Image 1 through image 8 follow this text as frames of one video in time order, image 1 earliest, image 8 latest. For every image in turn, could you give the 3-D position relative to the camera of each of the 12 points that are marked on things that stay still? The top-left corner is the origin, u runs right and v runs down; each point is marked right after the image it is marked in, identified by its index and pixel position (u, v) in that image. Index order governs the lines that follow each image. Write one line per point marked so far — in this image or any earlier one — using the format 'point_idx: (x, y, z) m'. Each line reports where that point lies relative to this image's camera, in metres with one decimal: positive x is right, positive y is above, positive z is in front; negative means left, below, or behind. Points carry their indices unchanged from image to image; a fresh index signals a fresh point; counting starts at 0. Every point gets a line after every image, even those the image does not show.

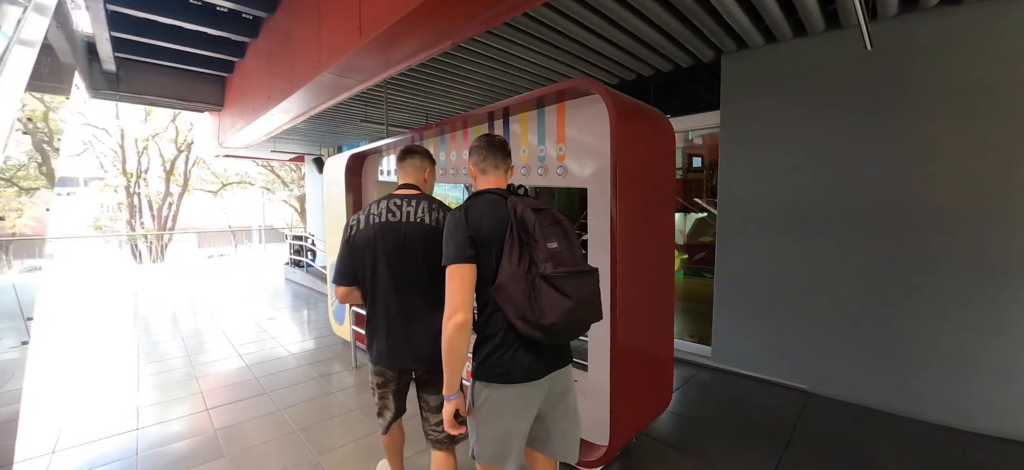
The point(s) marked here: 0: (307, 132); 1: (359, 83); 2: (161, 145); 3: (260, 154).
0: (-3.4, +1.7, +6.5) m
1: (-1.5, +1.5, +3.8) m
2: (-12.8, +3.3, +14.1) m
3: (-5.9, +1.9, +9.2) m
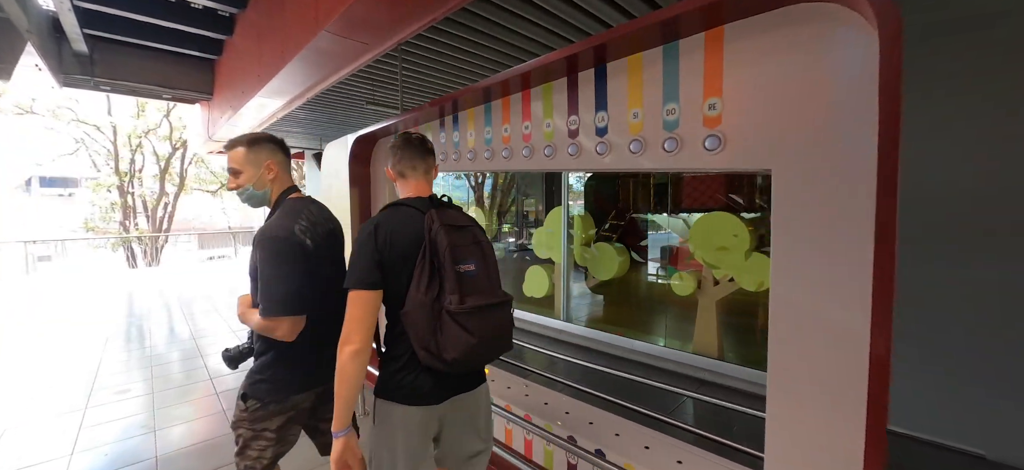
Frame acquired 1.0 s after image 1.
0: (-3.1, +1.7, +5.7) m
1: (-1.1, +1.5, +3.0) m
2: (-12.4, +3.2, +13.4) m
3: (-5.6, +1.9, +8.5) m
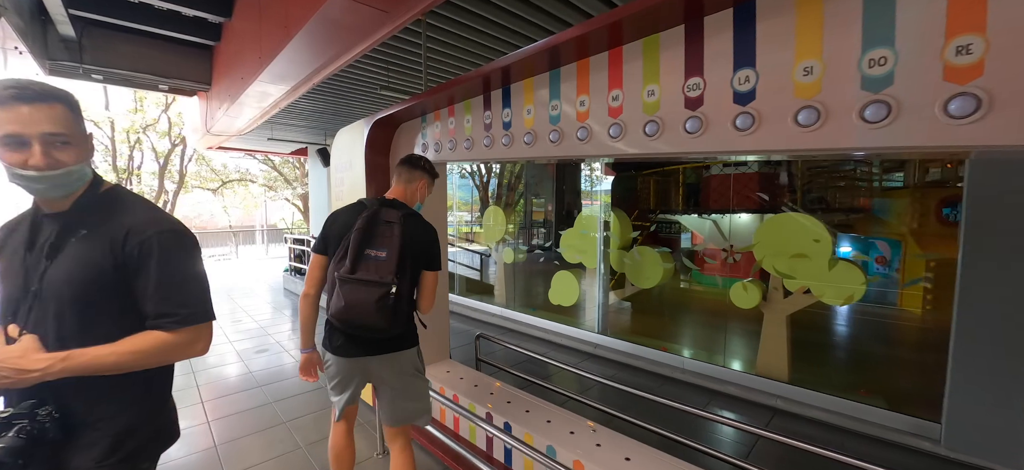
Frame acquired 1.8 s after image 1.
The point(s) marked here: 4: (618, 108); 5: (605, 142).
0: (-2.8, +1.7, +5.3) m
1: (-0.9, +1.4, +2.6) m
2: (-12.0, +3.3, +13.0) m
3: (-5.3, +1.9, +8.1) m
4: (+0.4, +0.4, +1.3) m
5: (+0.3, +0.3, +1.3) m
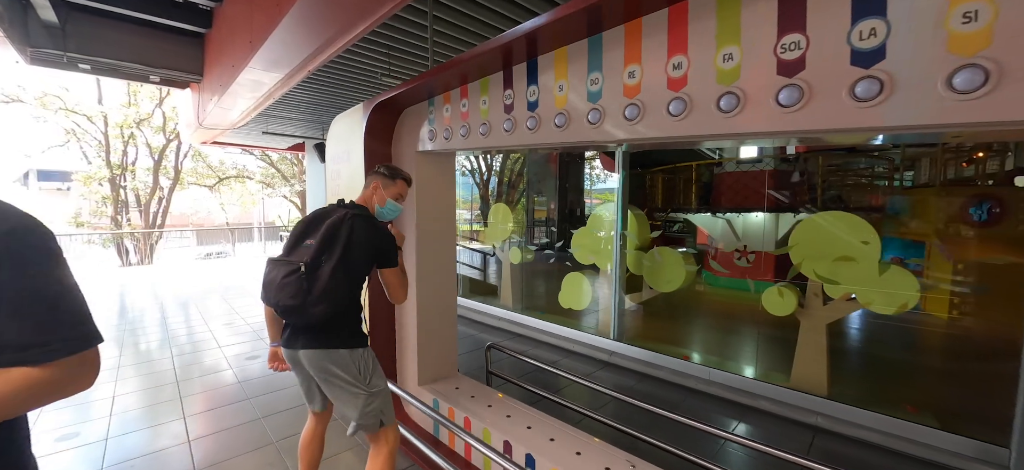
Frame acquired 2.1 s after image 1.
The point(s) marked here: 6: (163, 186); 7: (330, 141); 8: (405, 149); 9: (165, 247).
0: (-2.7, +1.7, +5.1) m
1: (-0.8, +1.4, +2.4) m
2: (-12.0, +3.4, +12.8) m
3: (-5.2, +1.9, +7.8) m
4: (+0.5, +0.4, +1.0) m
5: (+0.4, +0.3, +1.1) m
6: (-10.9, +1.5, +12.1) m
7: (-1.1, +0.5, +2.3) m
8: (-0.5, +0.4, +2.0) m
9: (-9.4, -0.3, +10.5) m
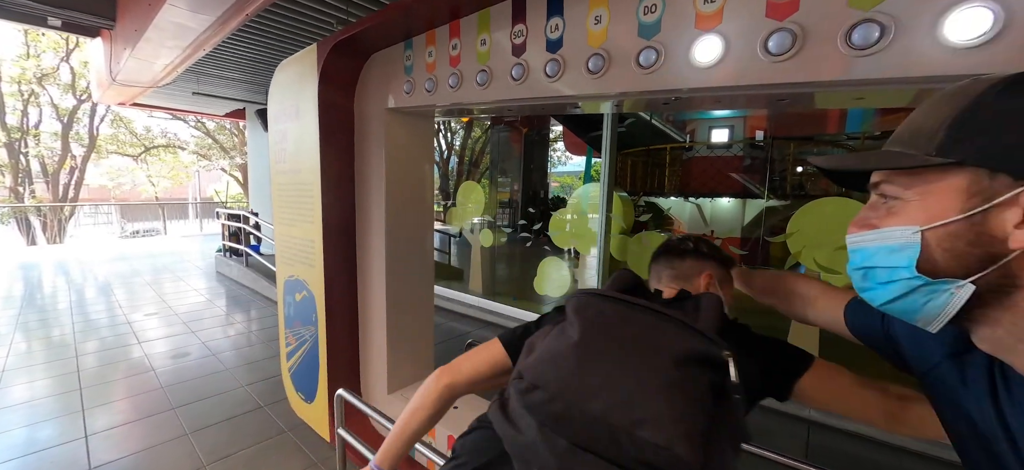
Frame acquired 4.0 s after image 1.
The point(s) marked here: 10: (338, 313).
0: (-3.0, +1.9, +4.4) m
1: (-0.8, +1.5, +1.9) m
2: (-13.0, +4.1, +11.0) m
3: (-5.8, +2.4, +6.9) m
4: (+0.5, +0.5, +0.7) m
5: (+0.5, +0.3, +0.8) m
6: (-11.9, +2.2, +10.5) m
7: (-1.1, +0.6, +1.8) m
8: (-0.6, +0.5, +1.6) m
9: (-10.3, +0.3, +9.2) m
10: (-0.8, -0.3, +1.7) m
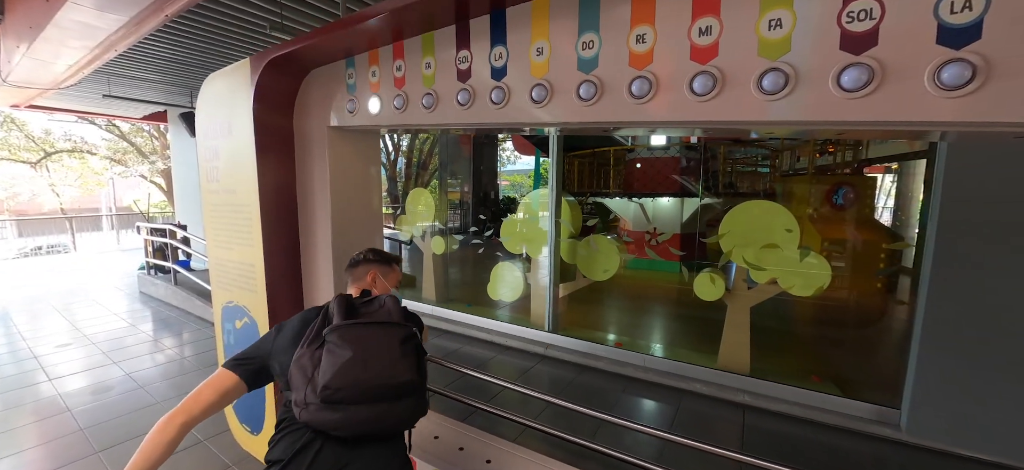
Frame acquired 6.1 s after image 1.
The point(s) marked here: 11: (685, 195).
0: (-3.6, +1.8, +4.0) m
1: (-1.1, +1.5, +1.8) m
2: (-14.3, +3.6, +9.4) m
3: (-6.6, +2.1, +6.1) m
4: (+0.4, +0.4, +0.8) m
5: (+0.4, +0.3, +0.9) m
6: (-13.1, +1.7, +9.1) m
7: (-1.4, +0.5, +1.7) m
8: (-0.8, +0.4, +1.5) m
9: (-11.3, -0.2, +7.9) m
10: (-1.0, -0.4, +1.6) m
11: (+1.5, +0.3, +3.3) m
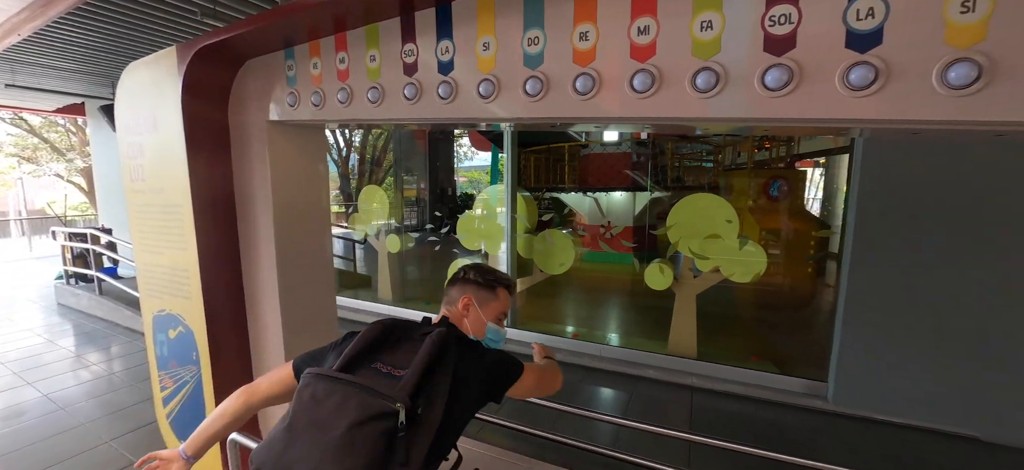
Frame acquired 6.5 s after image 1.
0: (-4.0, +1.7, +3.6) m
1: (-1.3, +1.4, +1.7) m
2: (-15.3, +3.3, +7.9) m
3: (-7.3, +2.0, +5.4) m
4: (+0.3, +0.4, +0.8) m
5: (+0.2, +0.3, +0.9) m
6: (-14.0, +1.5, +7.7) m
7: (-1.6, +0.5, +1.6) m
8: (-1.0, +0.4, +1.4) m
9: (-12.0, -0.3, +6.8) m
10: (-1.1, -0.4, +1.5) m
11: (+1.1, +0.4, +3.4) m
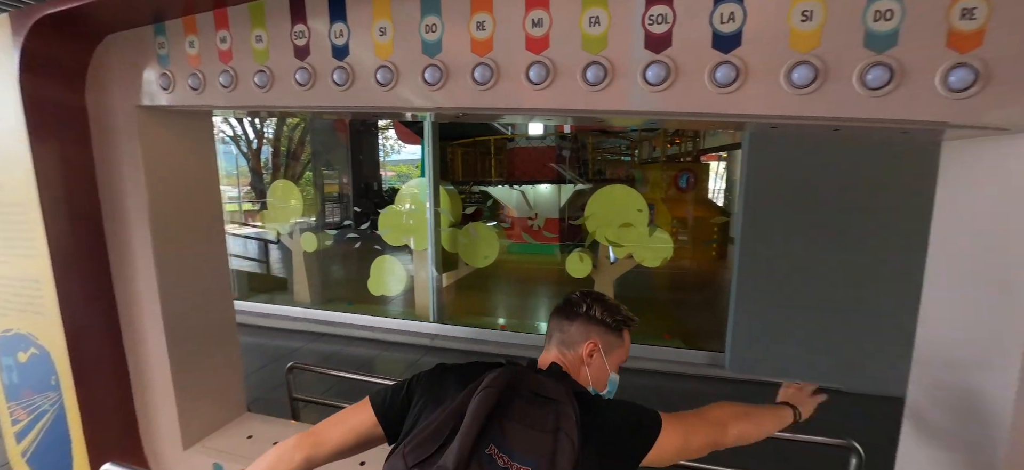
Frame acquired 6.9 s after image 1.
0: (-4.7, +1.6, +2.9) m
1: (-1.7, +1.4, +1.4) m
2: (-16.5, +2.9, +5.3) m
3: (-8.2, +1.8, +4.2) m
4: (+0.1, +0.4, +0.9) m
5: (0.0, +0.3, +0.9) m
6: (-15.2, +1.2, +5.3) m
7: (-1.9, +0.5, +1.3) m
8: (-1.3, +0.4, +1.2) m
9: (-13.0, -0.6, +4.8) m
10: (-1.4, -0.4, +1.3) m
11: (+0.5, +0.5, +3.5) m
